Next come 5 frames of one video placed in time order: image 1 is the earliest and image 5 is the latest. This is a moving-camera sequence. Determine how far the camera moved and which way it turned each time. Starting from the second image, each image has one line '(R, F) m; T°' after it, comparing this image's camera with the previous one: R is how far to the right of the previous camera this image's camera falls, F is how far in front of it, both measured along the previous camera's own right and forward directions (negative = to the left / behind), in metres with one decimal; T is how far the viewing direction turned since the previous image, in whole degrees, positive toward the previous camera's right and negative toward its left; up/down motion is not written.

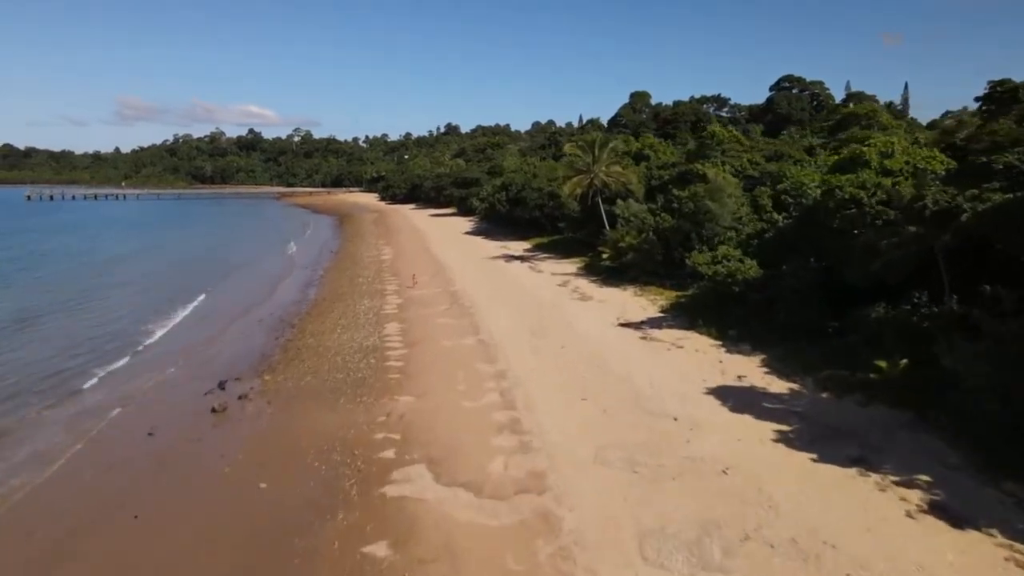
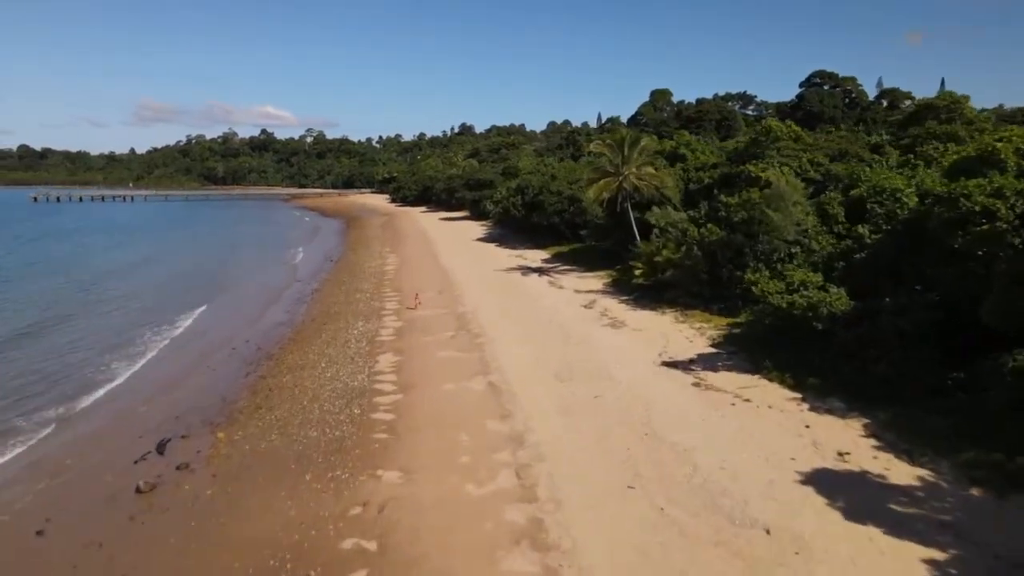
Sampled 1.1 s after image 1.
(-0.1, +4.8) m; -1°
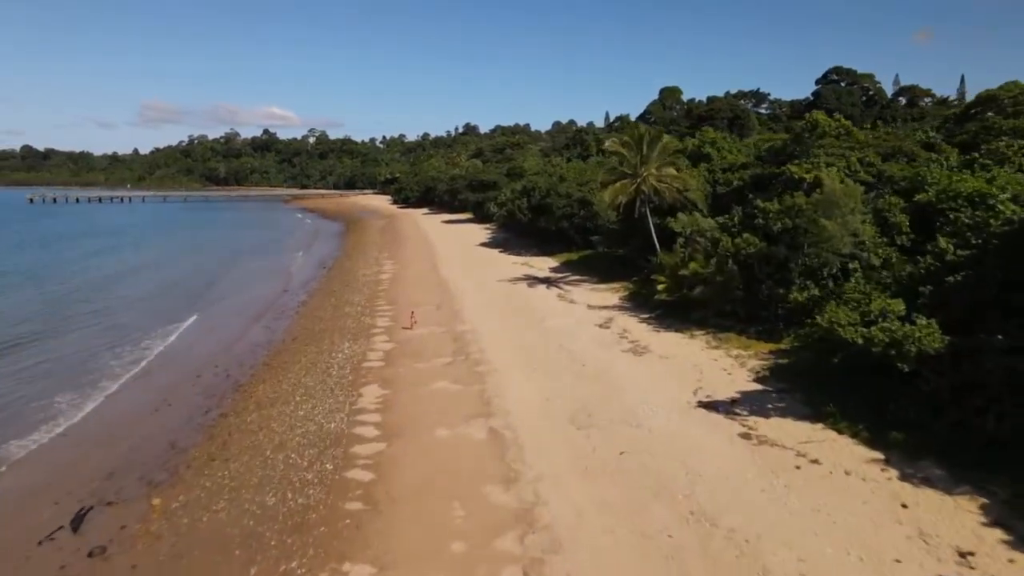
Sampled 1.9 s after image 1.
(0.0, +3.5) m; 0°
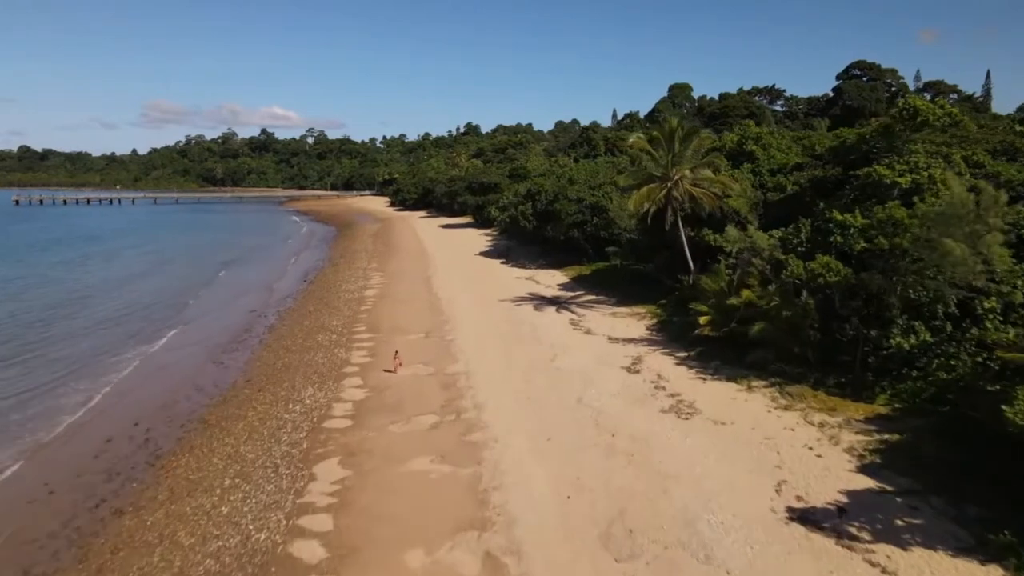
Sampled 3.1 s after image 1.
(-0.1, +5.4) m; 0°
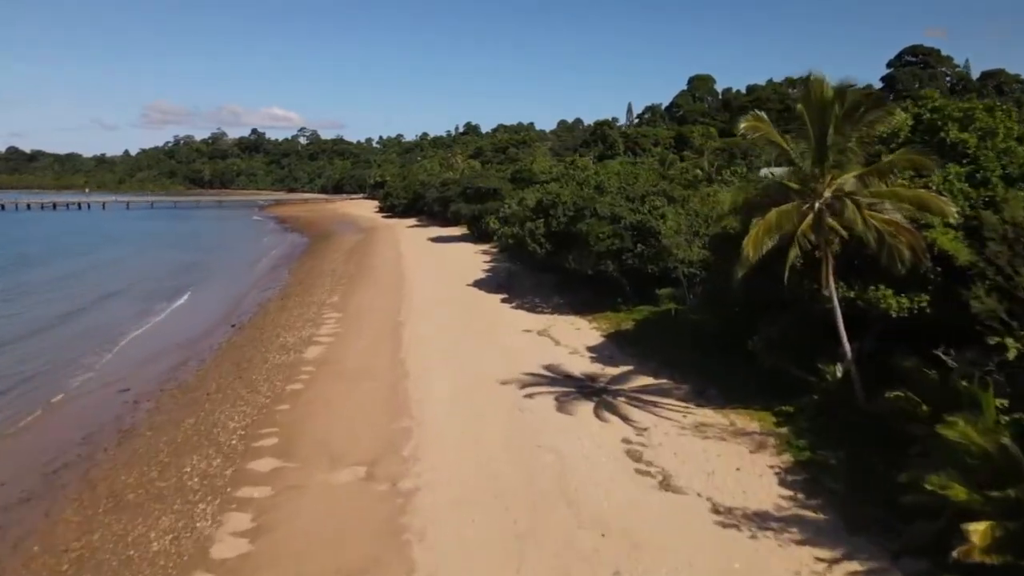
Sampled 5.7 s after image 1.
(-0.2, +12.0) m; 0°
